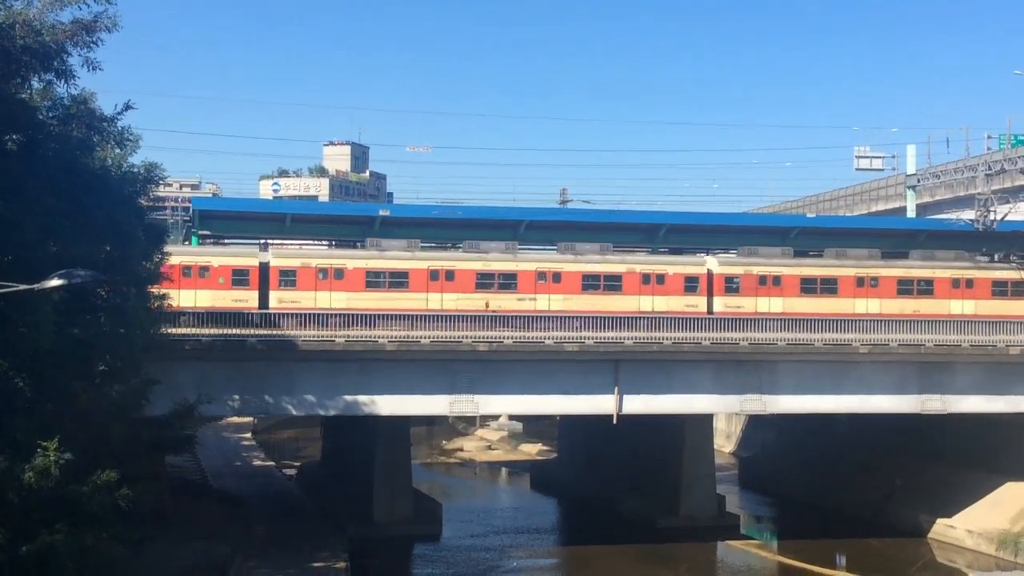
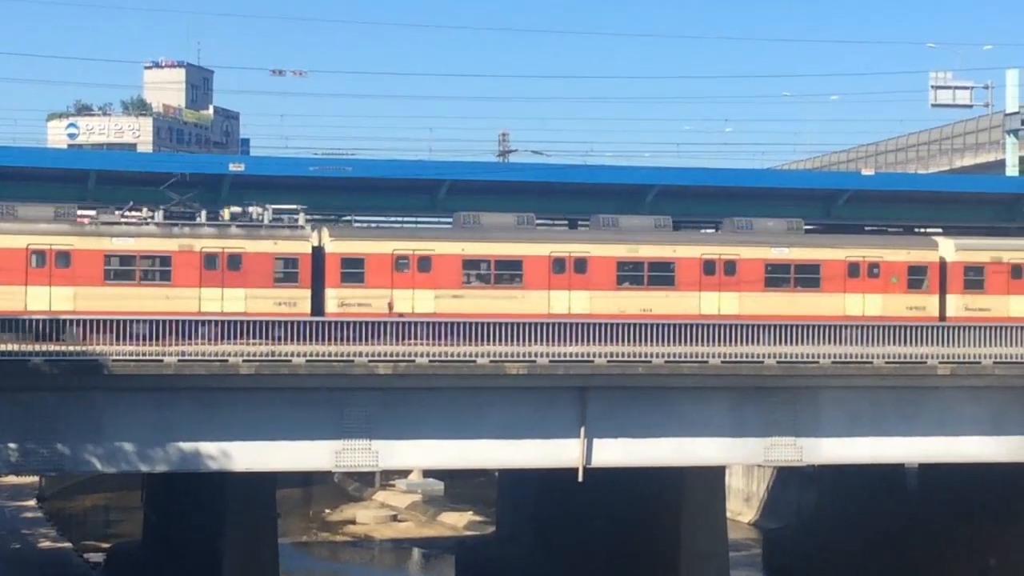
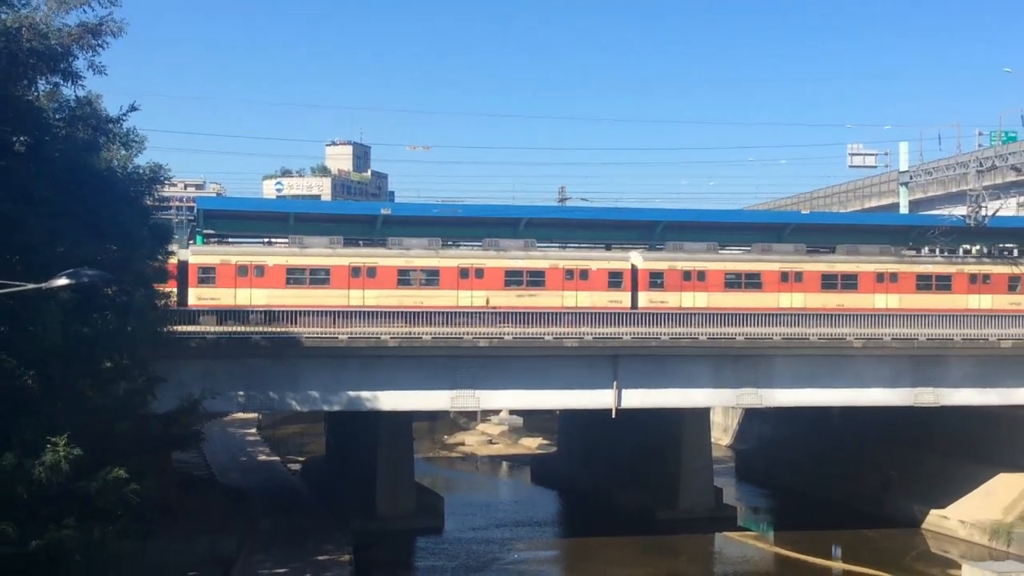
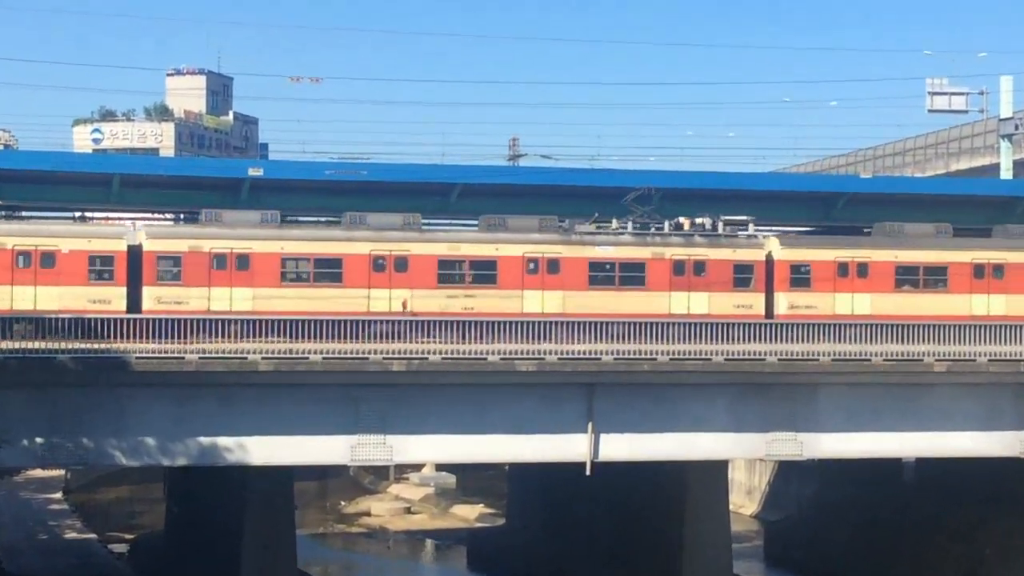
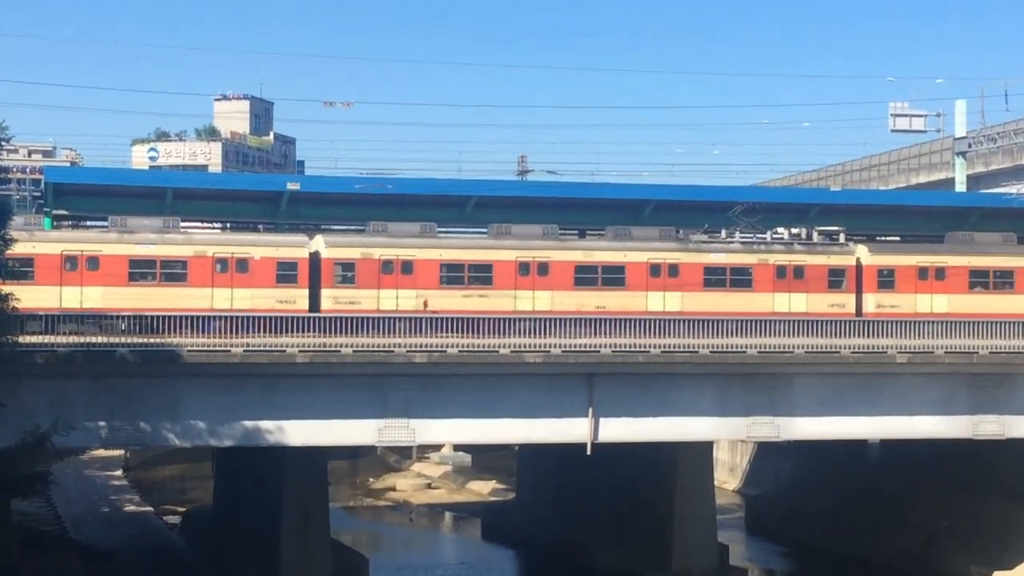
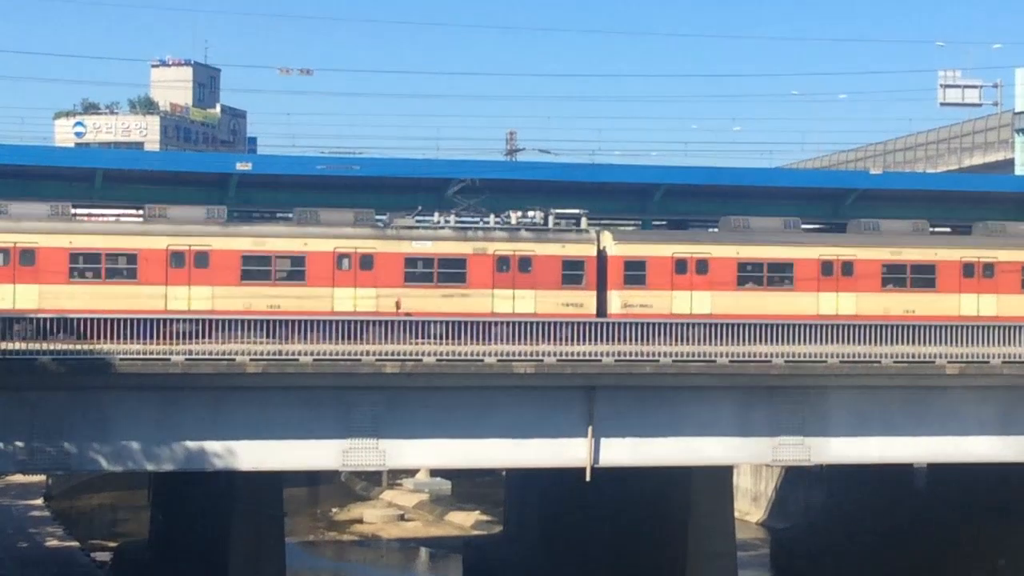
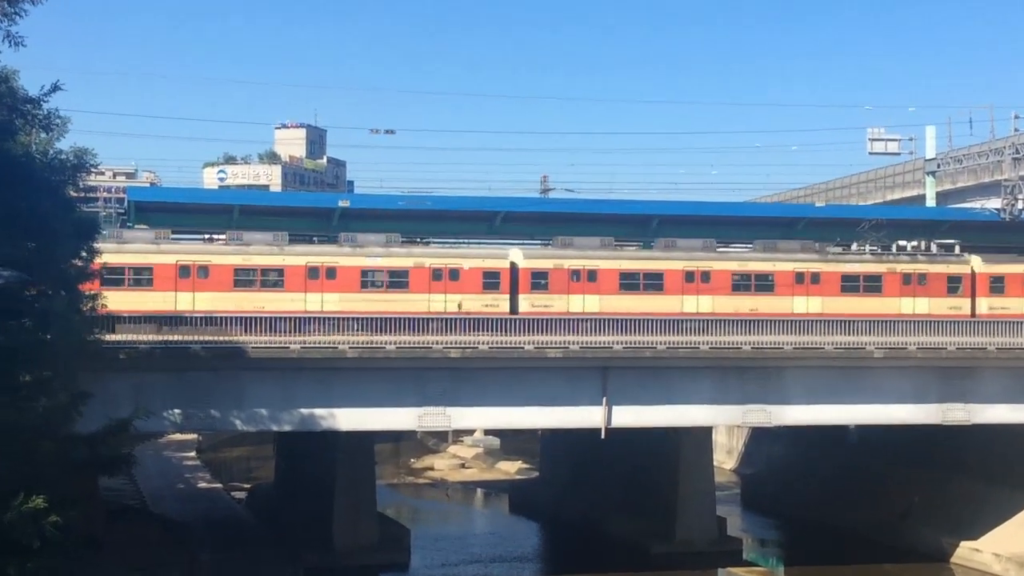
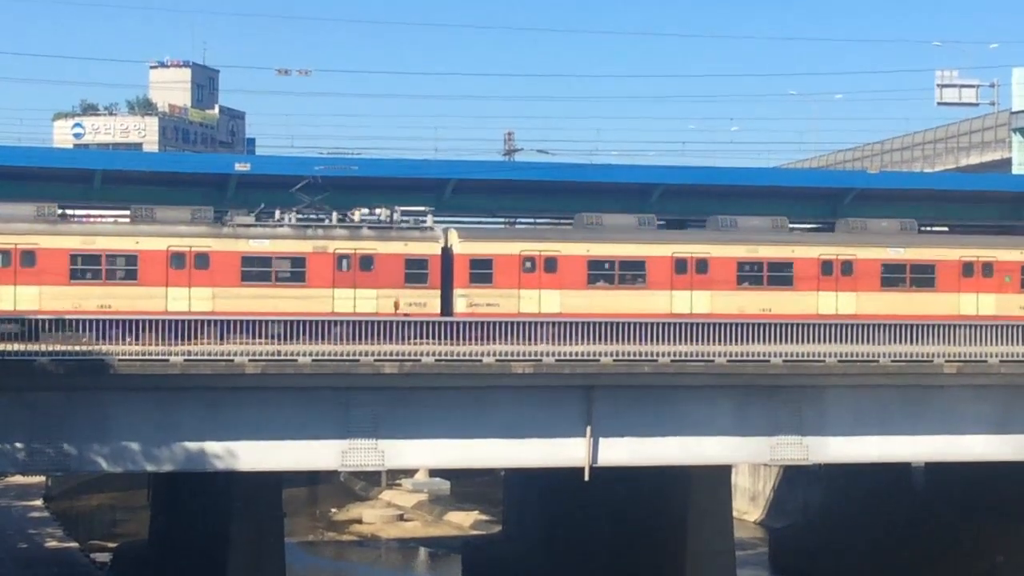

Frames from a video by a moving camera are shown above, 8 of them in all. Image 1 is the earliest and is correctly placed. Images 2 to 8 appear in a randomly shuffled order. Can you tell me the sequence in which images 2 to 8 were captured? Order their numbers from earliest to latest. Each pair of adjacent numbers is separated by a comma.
3, 7, 5, 4, 6, 8, 2
